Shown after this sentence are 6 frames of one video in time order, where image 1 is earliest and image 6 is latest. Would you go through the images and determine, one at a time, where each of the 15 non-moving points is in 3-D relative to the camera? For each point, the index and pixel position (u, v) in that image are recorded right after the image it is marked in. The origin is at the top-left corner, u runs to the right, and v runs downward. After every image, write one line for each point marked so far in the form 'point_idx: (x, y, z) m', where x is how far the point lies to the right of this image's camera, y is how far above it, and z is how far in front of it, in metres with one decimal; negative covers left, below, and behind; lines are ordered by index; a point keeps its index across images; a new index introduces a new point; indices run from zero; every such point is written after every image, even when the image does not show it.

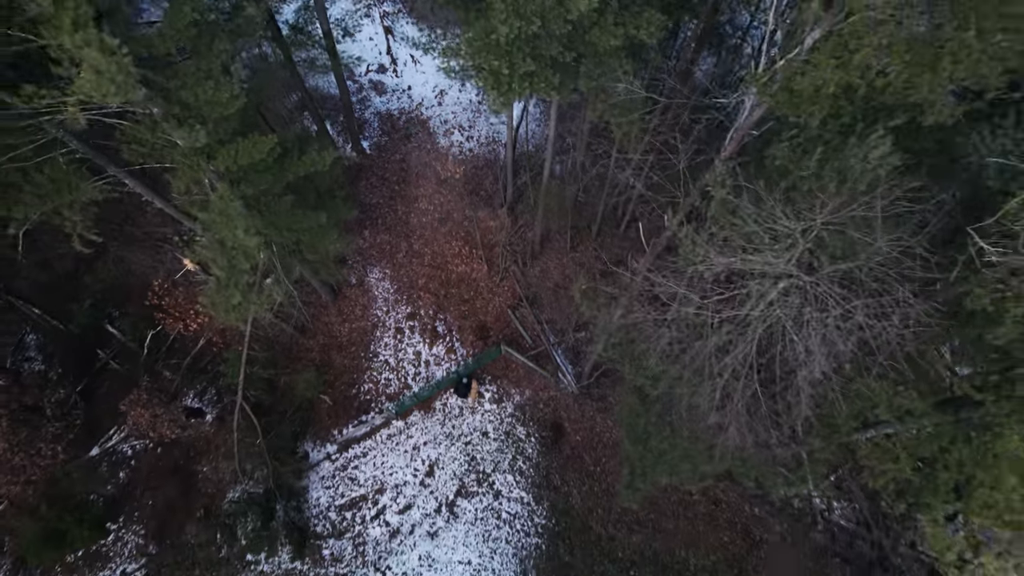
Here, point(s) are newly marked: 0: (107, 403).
0: (-6.1, -1.7, +10.6) m
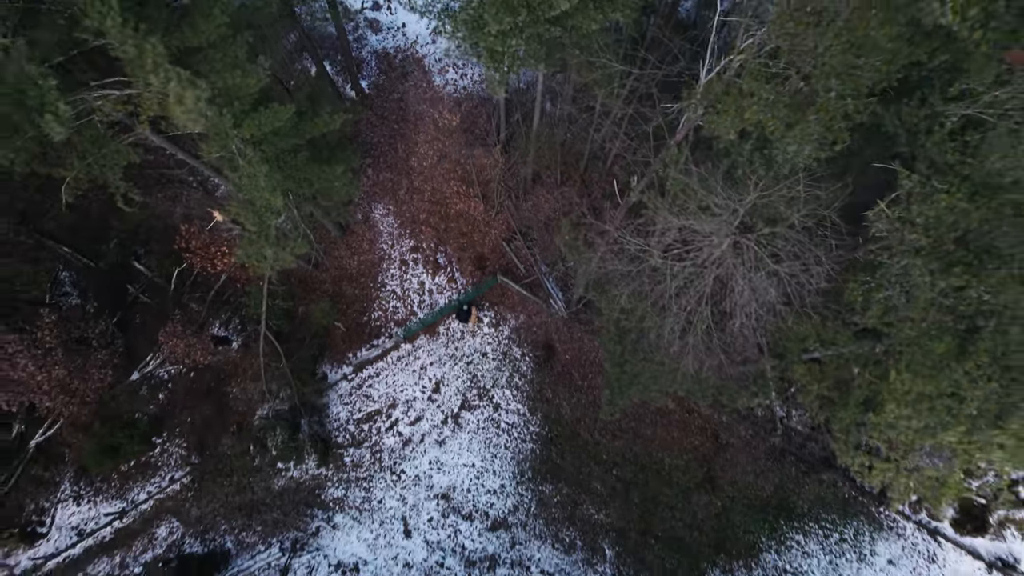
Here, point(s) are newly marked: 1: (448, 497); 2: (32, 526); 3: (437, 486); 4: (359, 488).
0: (-6.1, -0.7, +11.7) m
1: (-1.0, -3.3, +11.1) m
2: (-7.8, -3.9, +11.5) m
3: (-1.2, -3.1, +11.2) m
4: (-2.4, -3.2, +11.3) m
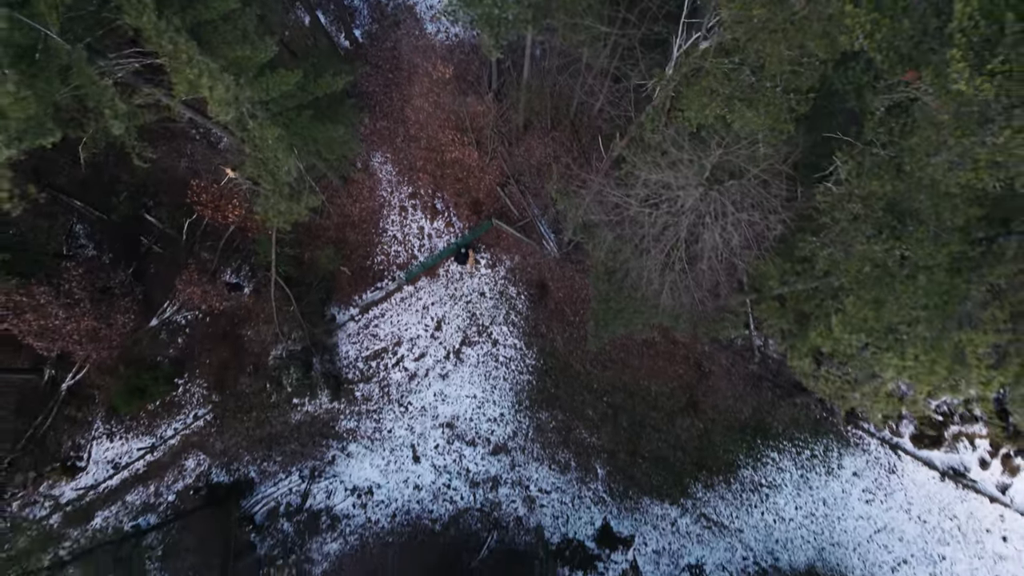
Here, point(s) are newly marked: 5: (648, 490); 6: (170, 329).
0: (-6.2, +0.1, +12.4) m
1: (-1.0, -2.3, +12.1) m
2: (-7.8, -3.1, +12.5) m
3: (-1.2, -2.2, +12.1) m
4: (-2.5, -2.3, +12.2) m
5: (+2.2, -3.3, +11.6) m
6: (-6.1, -0.7, +12.6) m
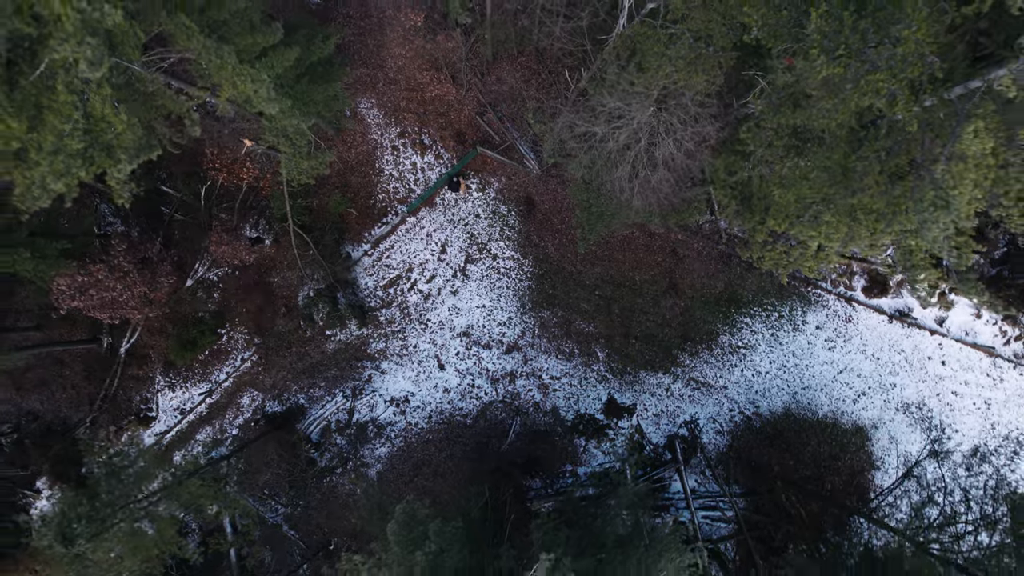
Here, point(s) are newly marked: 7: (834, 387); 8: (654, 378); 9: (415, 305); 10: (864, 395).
0: (-6.3, +0.8, +13.8) m
1: (-0.9, -0.9, +13.8) m
2: (-7.5, -2.5, +14.3) m
3: (-1.1, -0.8, +13.9) m
4: (-2.3, -1.0, +14.0) m
5: (+2.5, -1.5, +13.5) m
6: (-6.1, 0.0, +14.1) m
7: (+6.0, -1.8, +13.2) m
8: (+2.7, -1.7, +13.5) m
9: (-1.9, -0.3, +14.0) m
10: (+6.5, -2.0, +13.1) m
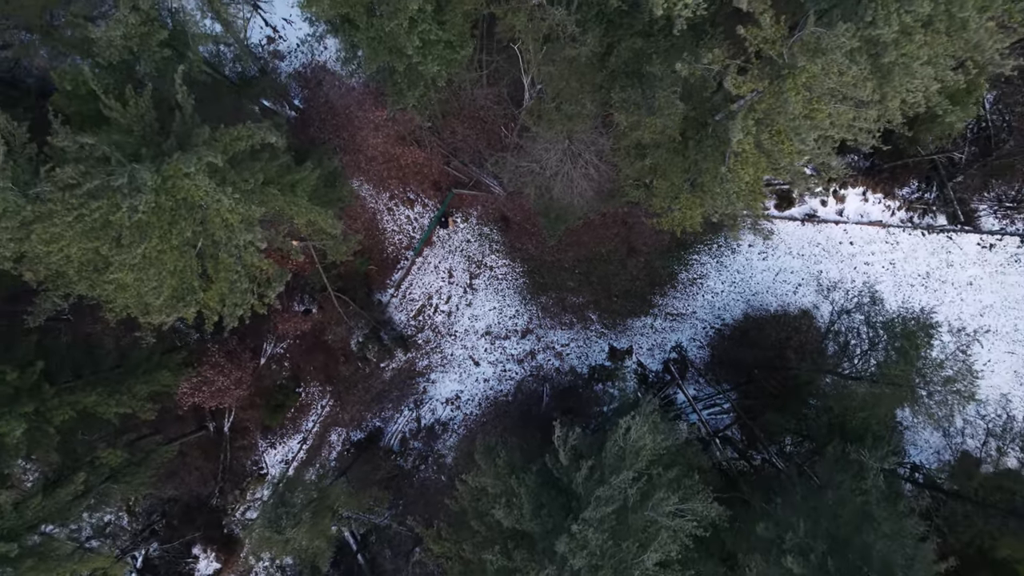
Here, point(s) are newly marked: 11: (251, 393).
0: (-6.3, -1.1, +17.5) m
1: (-0.6, -1.1, +17.5) m
2: (-6.4, -4.6, +17.9) m
3: (-0.8, -1.0, +17.5) m
4: (-1.9, -1.6, +17.6) m
5: (+2.8, -0.6, +17.1) m
6: (-5.8, -1.8, +17.7) m
7: (+6.2, 0.0, +16.8) m
8: (+3.1, -0.8, +17.1) m
9: (-1.7, -0.9, +17.6) m
10: (+6.8, +0.1, +16.7) m
11: (-6.4, -2.6, +17.2) m
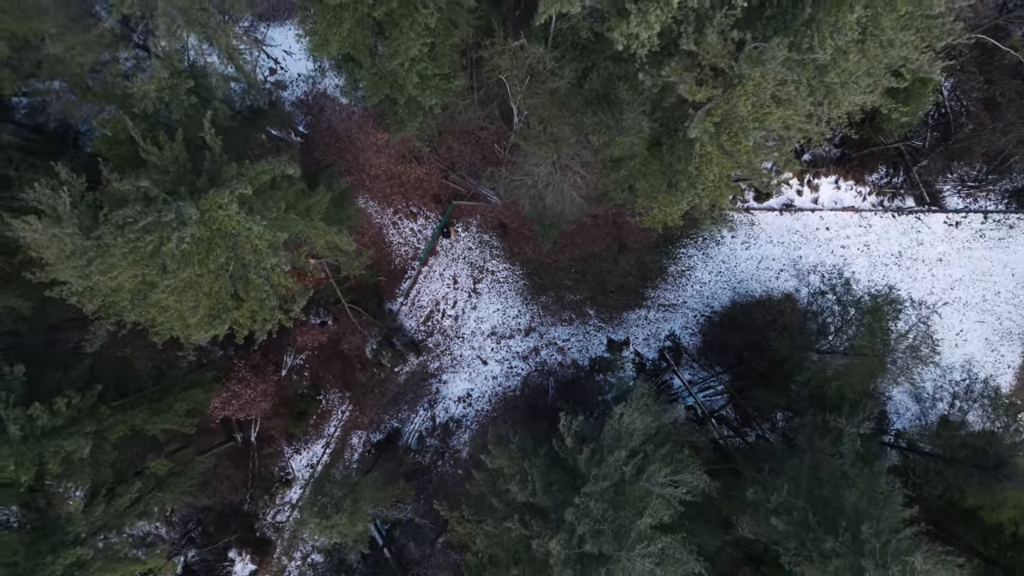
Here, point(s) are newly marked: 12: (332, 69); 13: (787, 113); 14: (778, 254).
0: (-6.2, -1.5, +18.7) m
1: (-0.5, -1.2, +18.7) m
2: (-6.1, -5.1, +19.1) m
3: (-0.7, -1.1, +18.7) m
4: (-1.8, -1.8, +18.8) m
5: (+2.9, -0.5, +18.3) m
6: (-5.7, -2.2, +18.9) m
7: (+6.3, +0.4, +18.0) m
8: (+3.1, -0.7, +18.3) m
9: (-1.7, -1.0, +18.8) m
10: (+6.8, +0.4, +17.9) m
11: (-6.2, -3.0, +18.4) m
12: (-4.6, +5.6, +18.1) m
13: (+4.4, +2.8, +11.3) m
14: (+6.7, +0.8, +17.9) m
